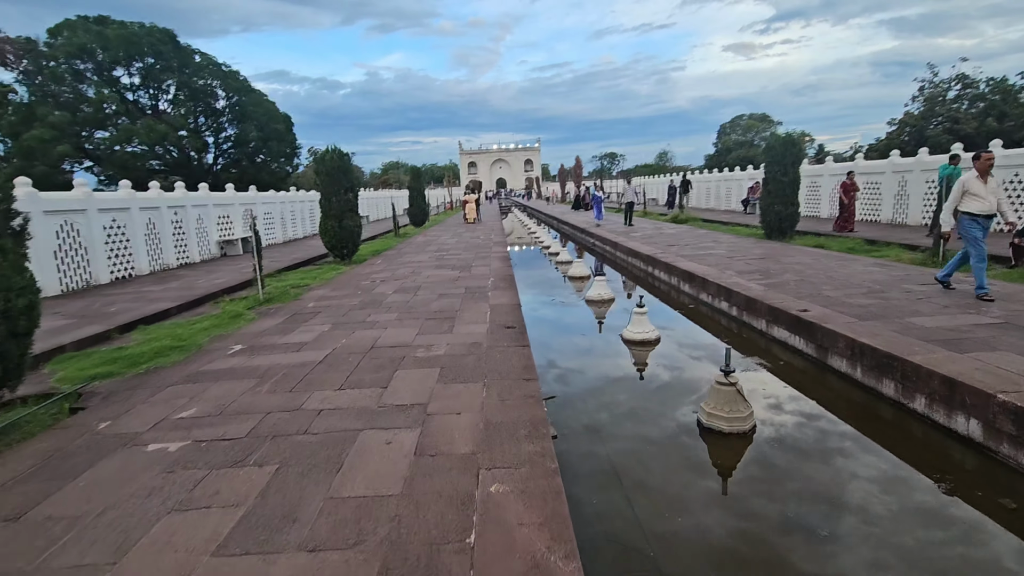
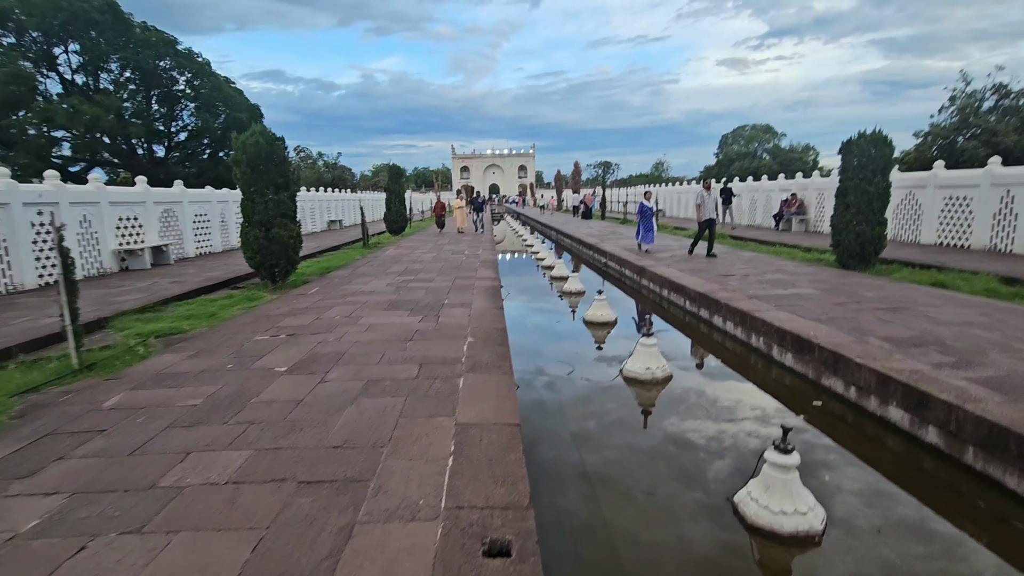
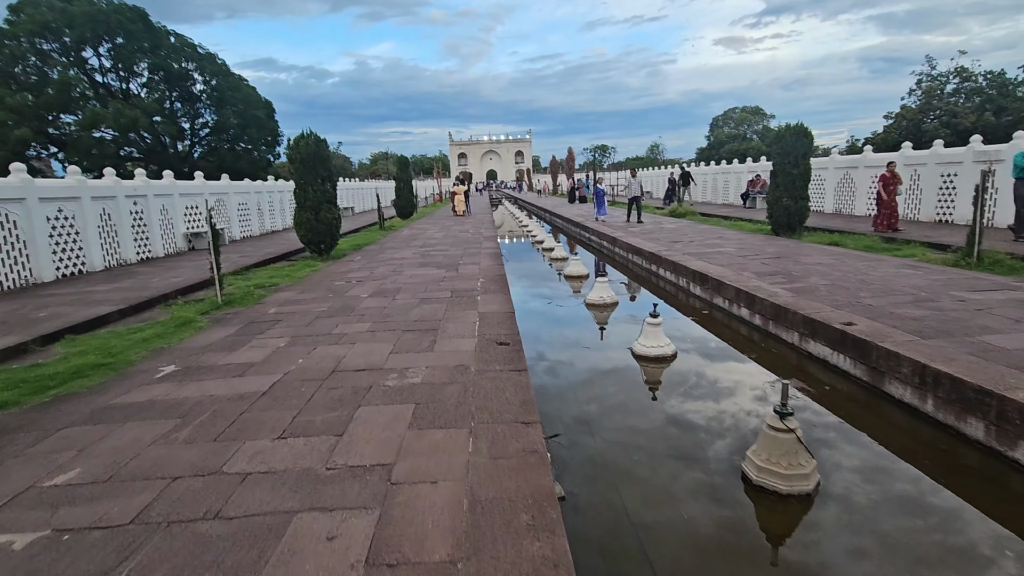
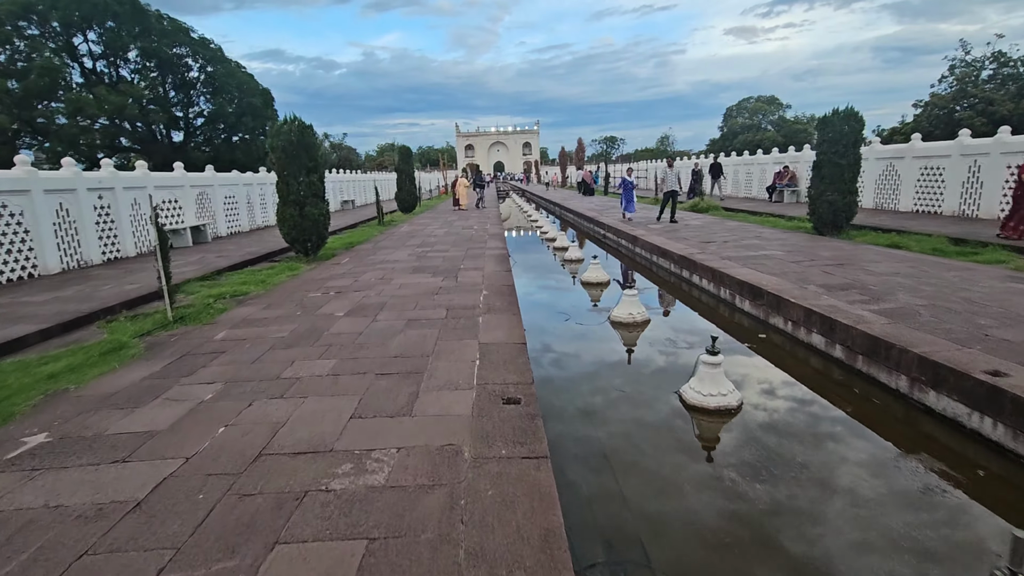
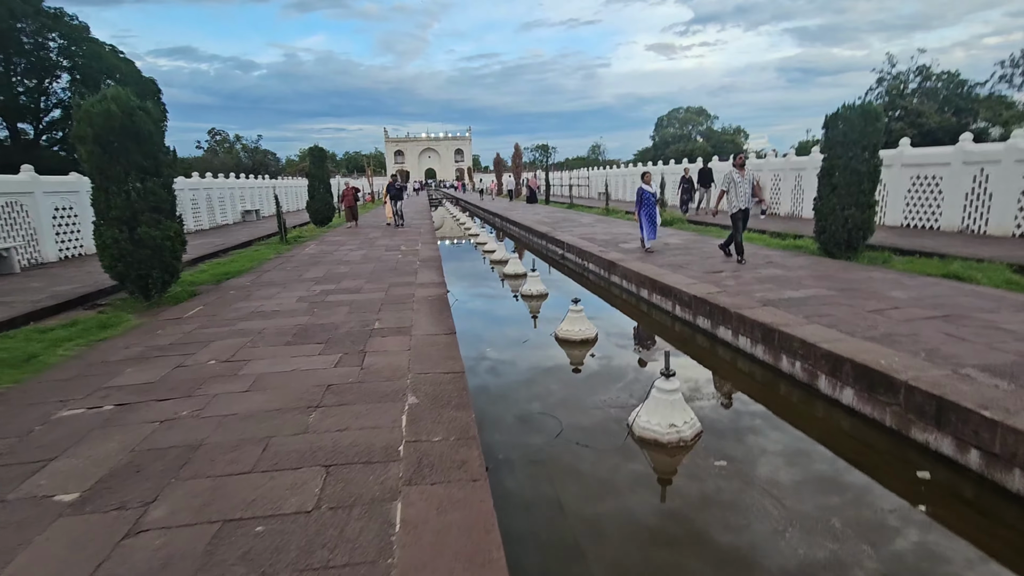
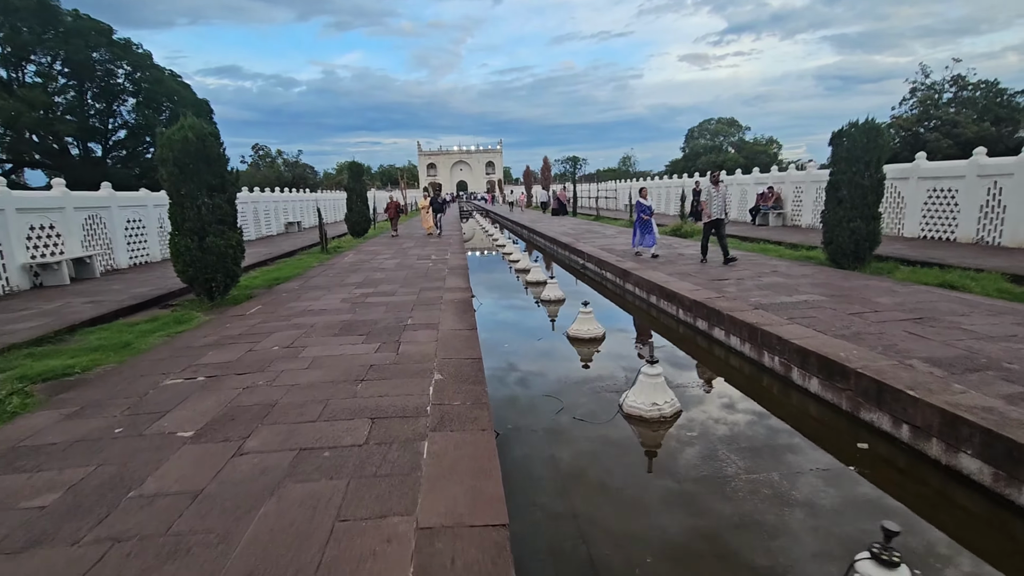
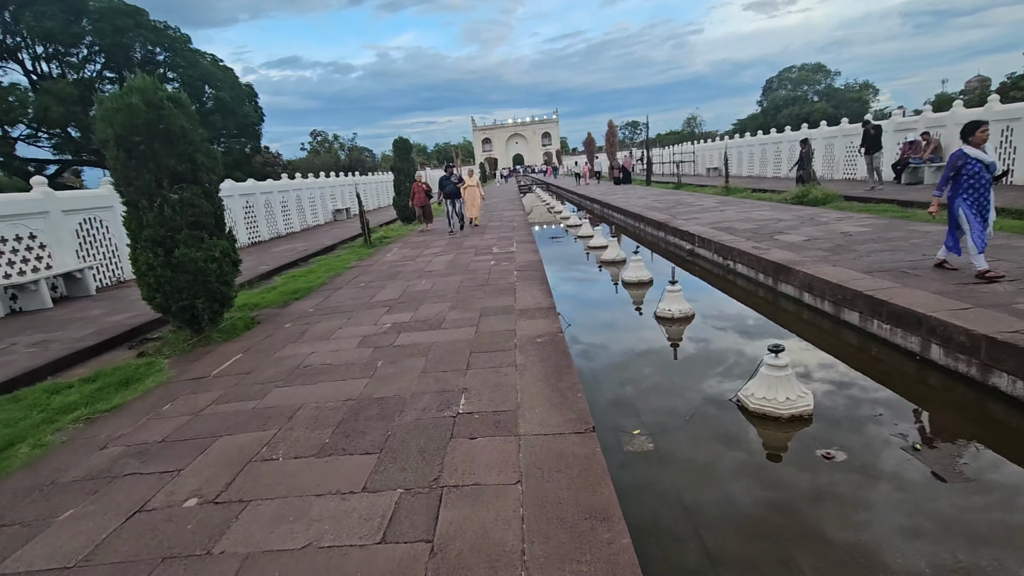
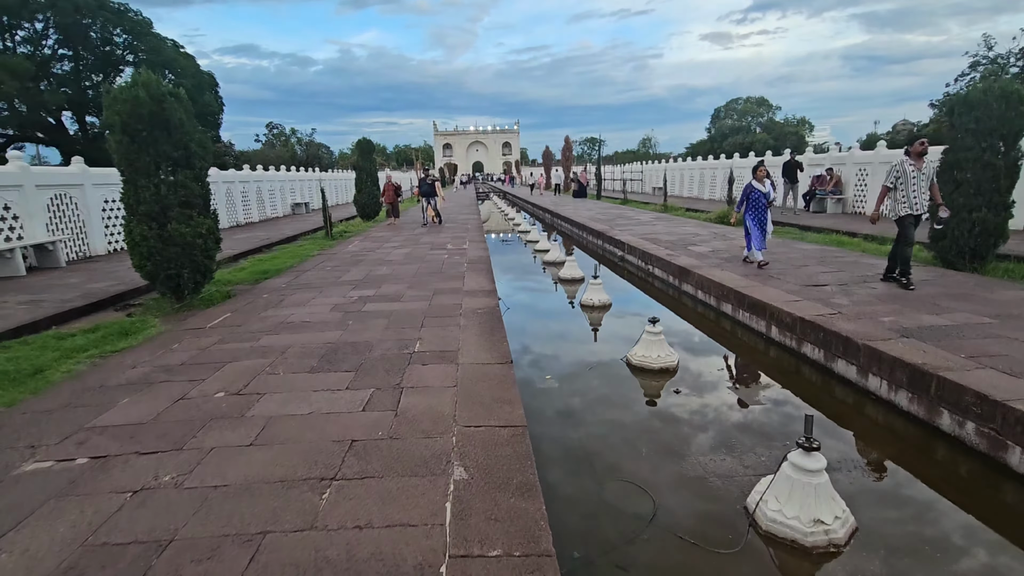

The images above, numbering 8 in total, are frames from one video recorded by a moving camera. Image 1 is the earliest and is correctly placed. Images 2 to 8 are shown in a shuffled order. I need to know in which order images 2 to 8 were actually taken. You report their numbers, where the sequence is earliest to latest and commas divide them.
3, 4, 2, 6, 5, 8, 7
